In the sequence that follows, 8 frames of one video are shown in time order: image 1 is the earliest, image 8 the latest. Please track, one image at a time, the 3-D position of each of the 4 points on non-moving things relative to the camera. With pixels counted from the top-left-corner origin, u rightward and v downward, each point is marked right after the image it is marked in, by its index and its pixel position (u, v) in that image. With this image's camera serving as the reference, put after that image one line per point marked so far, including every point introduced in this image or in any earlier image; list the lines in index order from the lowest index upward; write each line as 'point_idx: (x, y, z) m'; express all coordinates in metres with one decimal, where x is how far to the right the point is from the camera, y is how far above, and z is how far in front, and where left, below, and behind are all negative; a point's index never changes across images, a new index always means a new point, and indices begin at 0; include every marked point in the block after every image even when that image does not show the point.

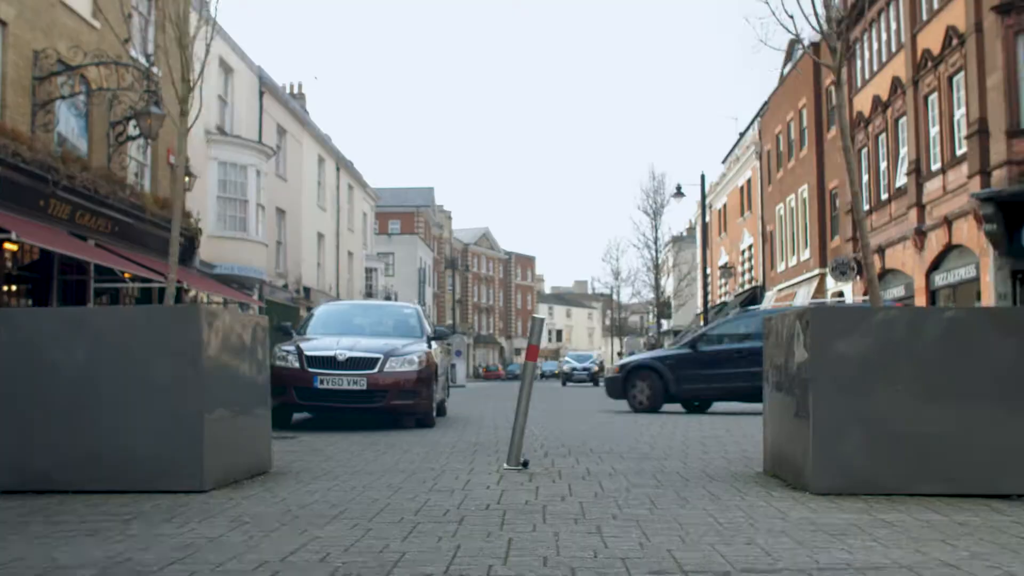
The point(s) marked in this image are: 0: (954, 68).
0: (+8.8, +4.4, +19.7) m
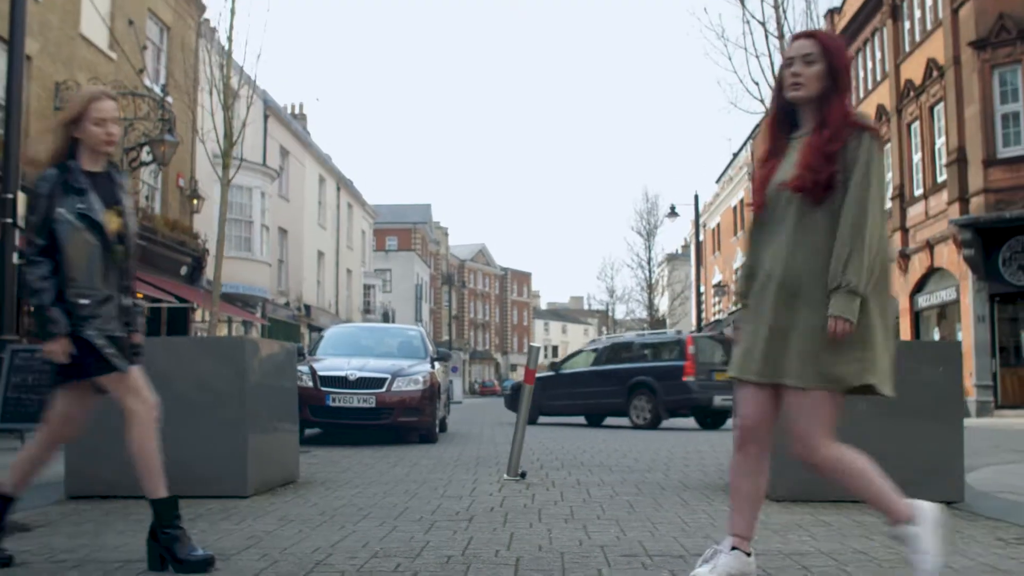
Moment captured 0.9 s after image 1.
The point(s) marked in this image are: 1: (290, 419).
0: (+8.8, +3.9, +20.6) m
1: (-1.4, -0.9, +6.4) m
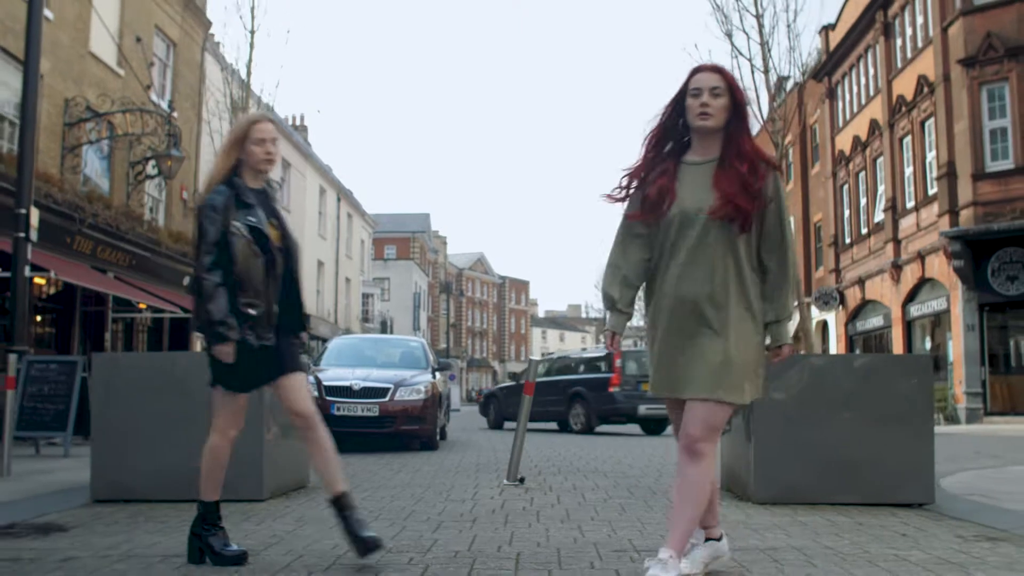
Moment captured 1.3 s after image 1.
0: (+8.7, +3.7, +21.0) m
1: (-1.4, -1.0, +6.8) m
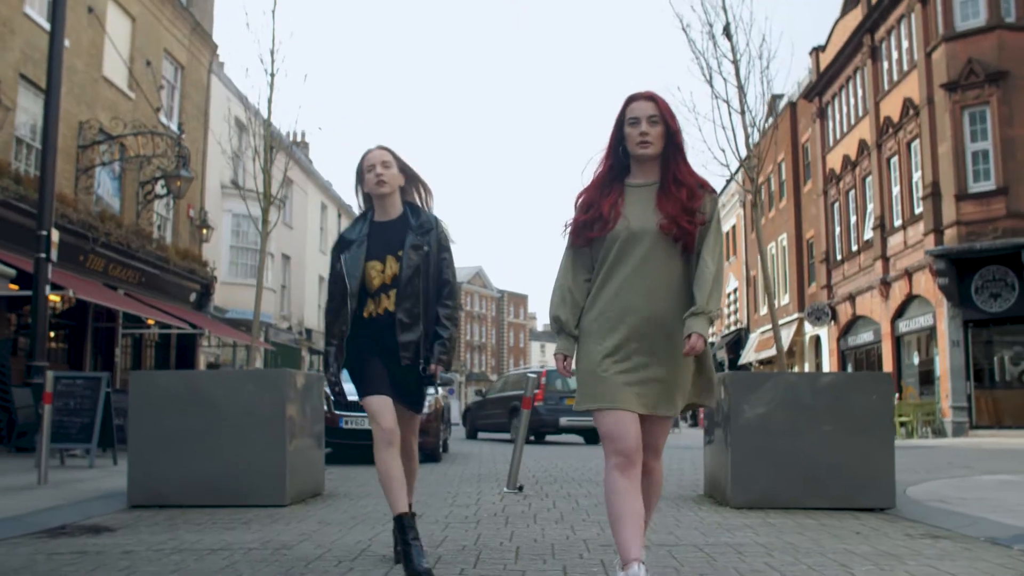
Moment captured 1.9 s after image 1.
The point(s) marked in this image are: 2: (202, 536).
0: (+8.7, +3.3, +21.6) m
1: (-1.4, -1.1, +7.3) m
2: (-1.6, -1.2, +5.0) m
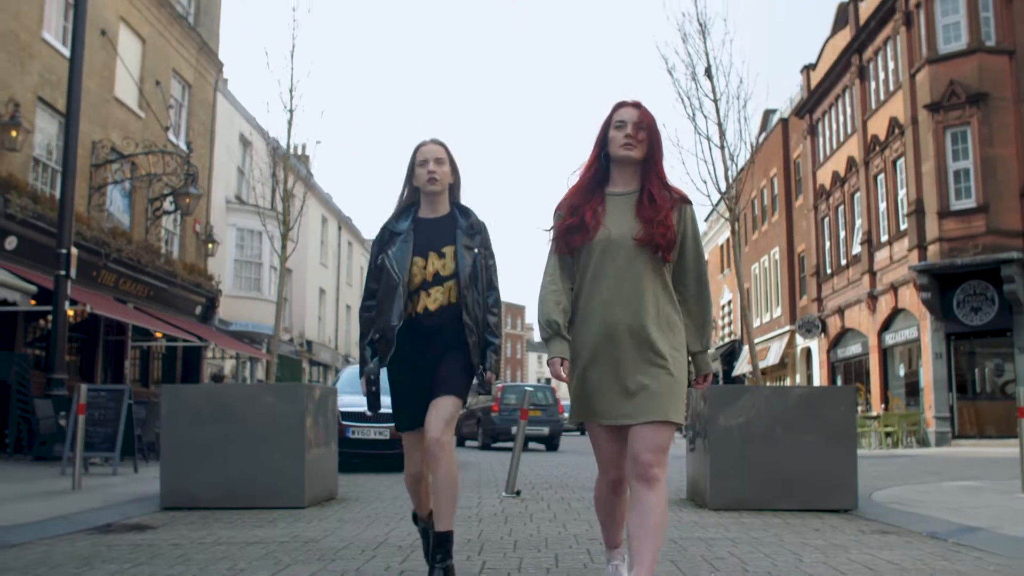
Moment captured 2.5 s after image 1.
0: (+8.7, +3.0, +22.4) m
1: (-1.4, -1.3, +8.0) m
2: (-1.6, -1.4, +5.6) m
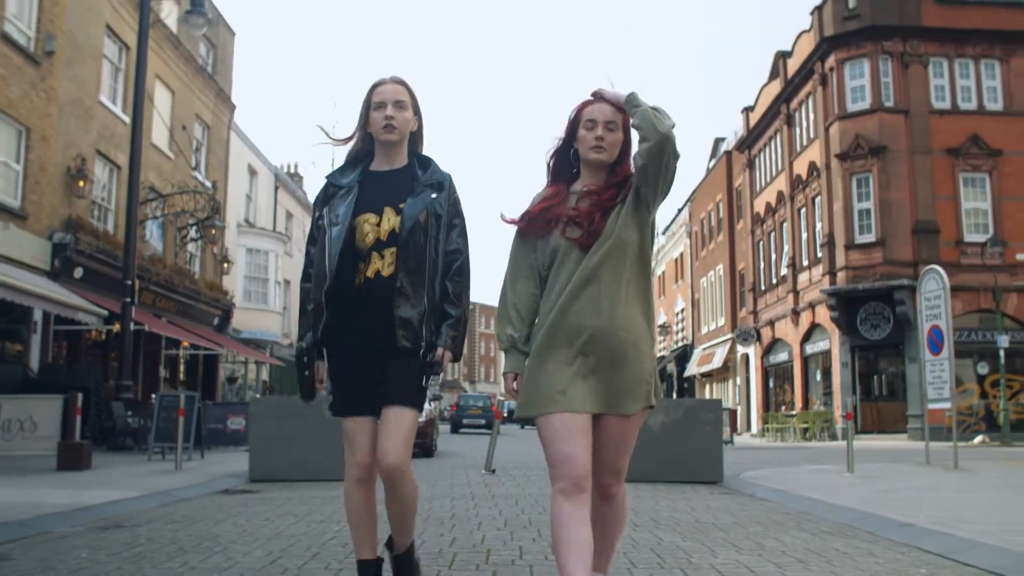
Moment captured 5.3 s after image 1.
0: (+8.0, +2.5, +26.3) m
1: (-1.7, -1.8, +11.6) m
2: (-1.7, -1.9, +9.3) m
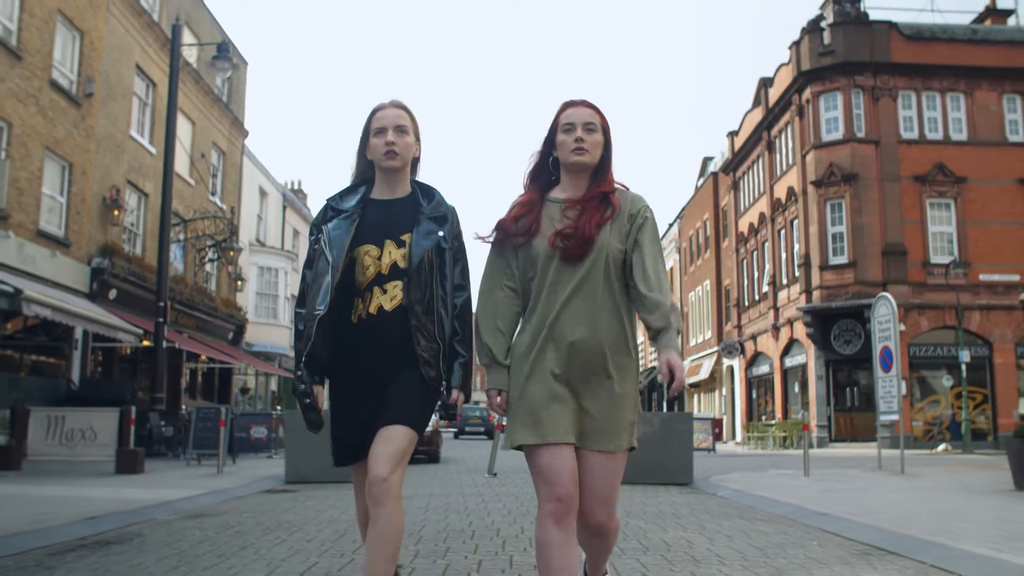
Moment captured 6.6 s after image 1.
0: (+8.0, +2.1, +28.1) m
1: (-1.7, -2.2, +13.3) m
2: (-1.7, -2.2, +11.0) m
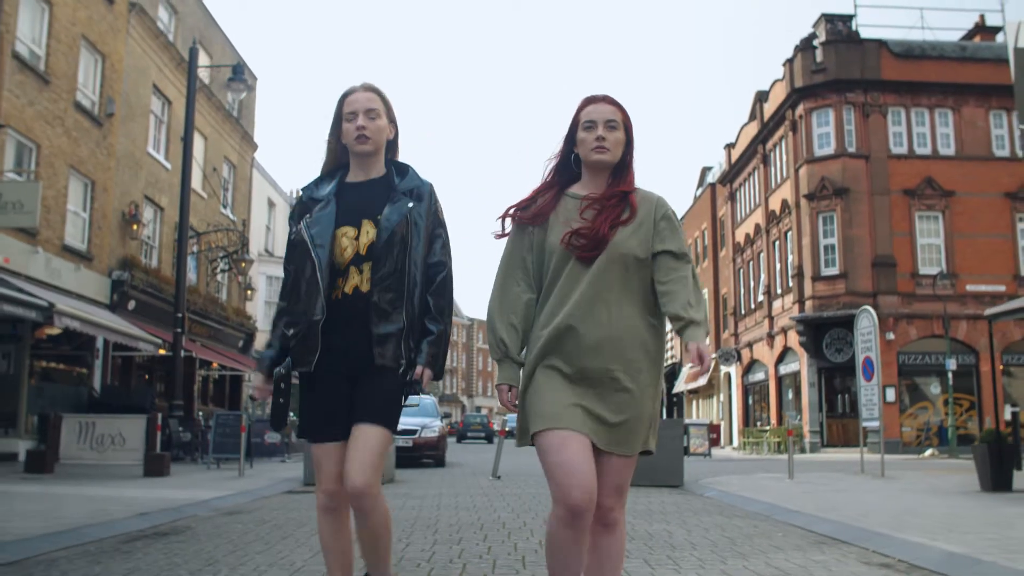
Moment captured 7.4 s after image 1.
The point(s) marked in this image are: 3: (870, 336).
0: (+8.0, +1.8, +28.9) m
1: (-1.6, -2.4, +14.2) m
2: (-1.7, -2.4, +11.9) m
3: (+5.8, -0.8, +16.0) m
